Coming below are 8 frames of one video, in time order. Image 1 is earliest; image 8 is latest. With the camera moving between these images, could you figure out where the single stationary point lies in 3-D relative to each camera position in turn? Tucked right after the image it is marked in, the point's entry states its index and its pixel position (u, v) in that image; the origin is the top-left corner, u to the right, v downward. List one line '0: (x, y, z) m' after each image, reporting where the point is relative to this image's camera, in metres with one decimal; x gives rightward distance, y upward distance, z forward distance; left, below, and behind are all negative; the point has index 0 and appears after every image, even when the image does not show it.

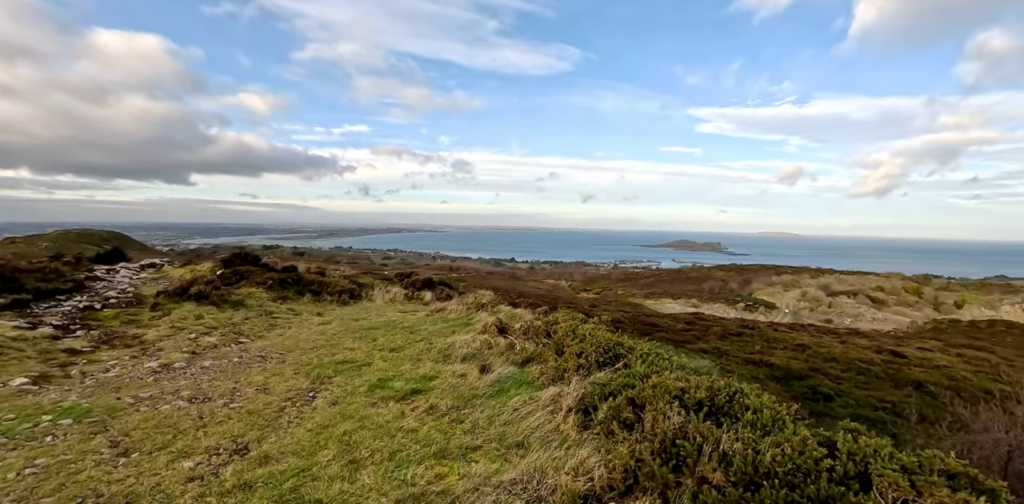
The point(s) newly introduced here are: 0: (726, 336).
0: (+7.8, -3.1, +16.8) m
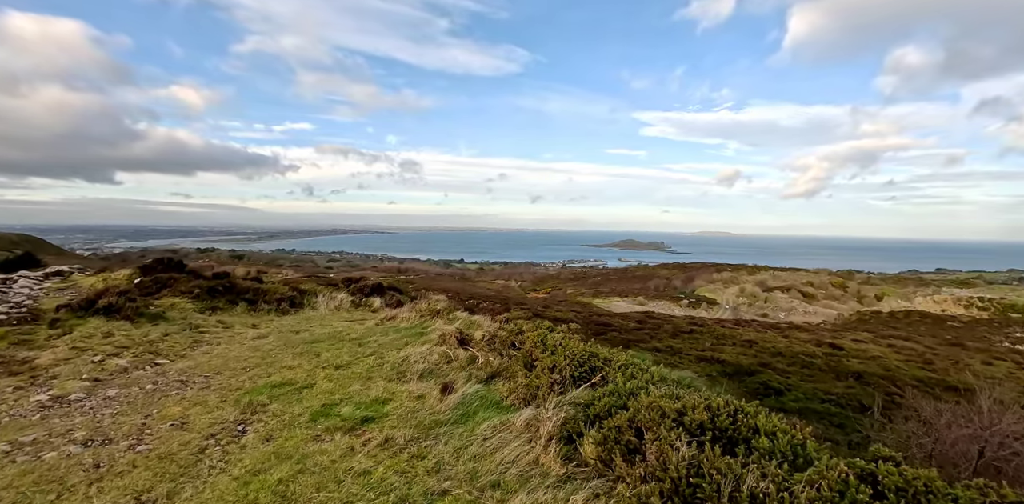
0: (+6.1, -3.1, +17.2) m
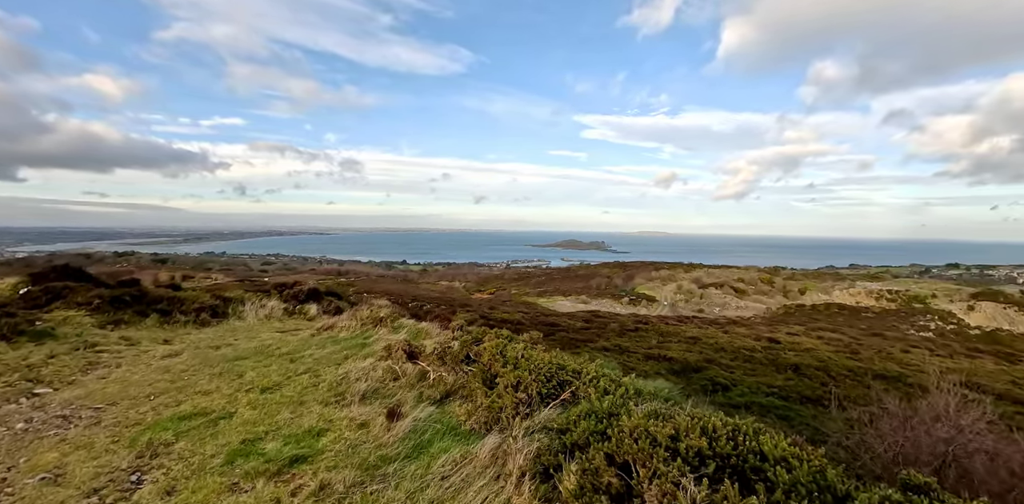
0: (+4.2, -3.1, +17.5) m
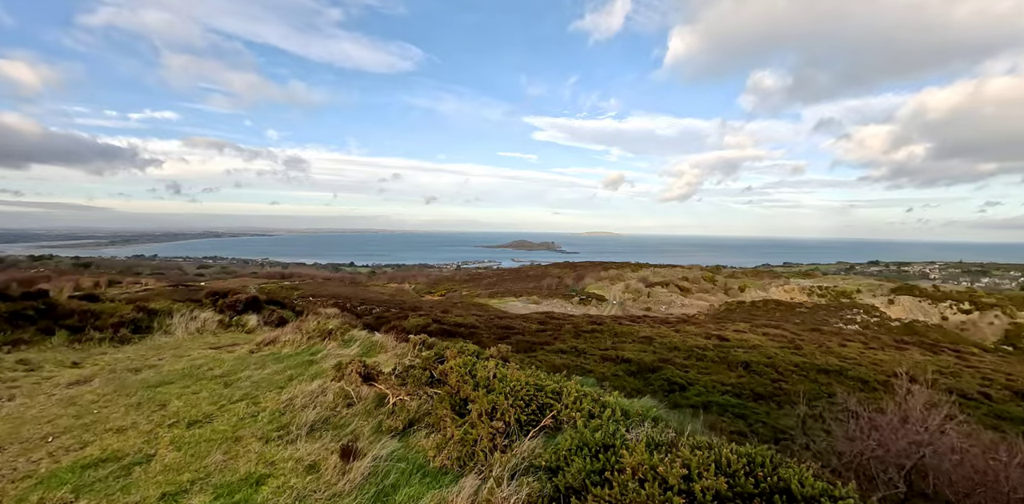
0: (+2.5, -3.1, +17.5) m
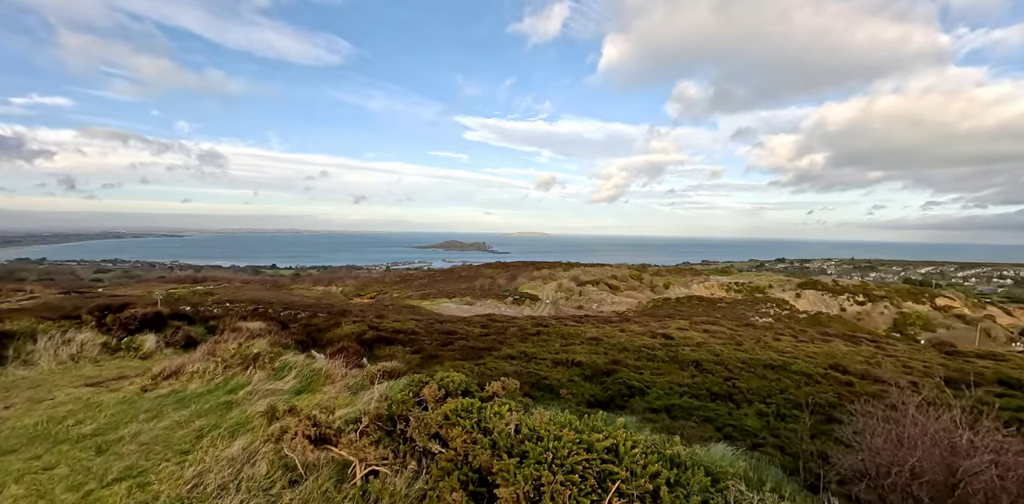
0: (+0.5, -3.1, +16.9) m
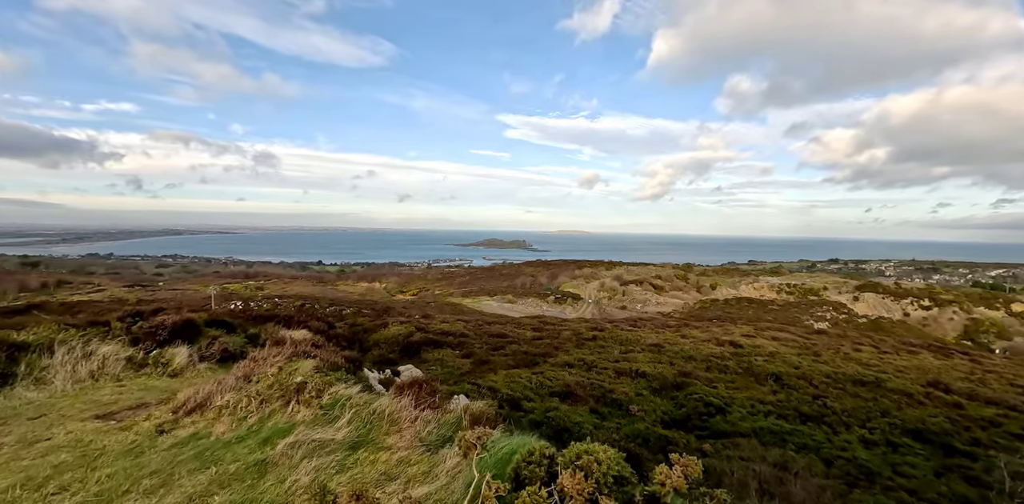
0: (+2.4, -3.1, +15.8) m
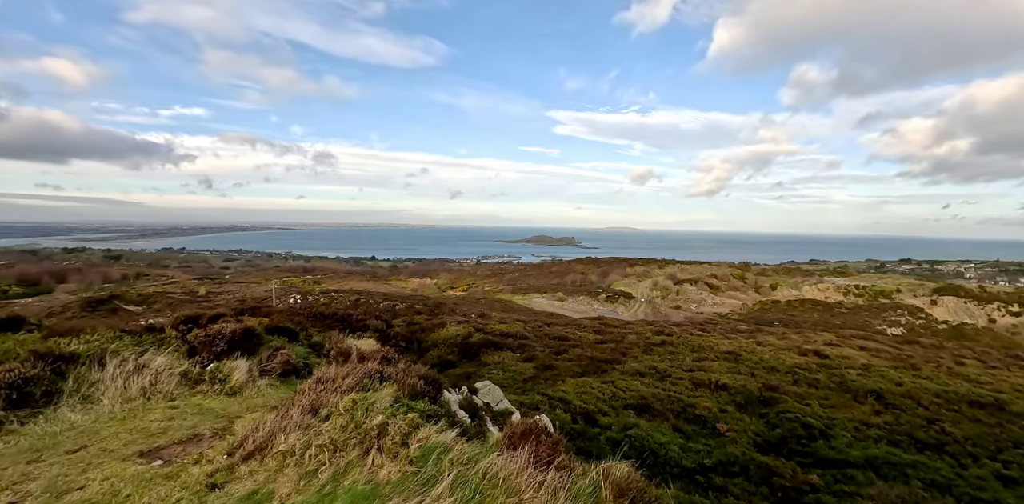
0: (+4.3, -3.1, +14.7) m
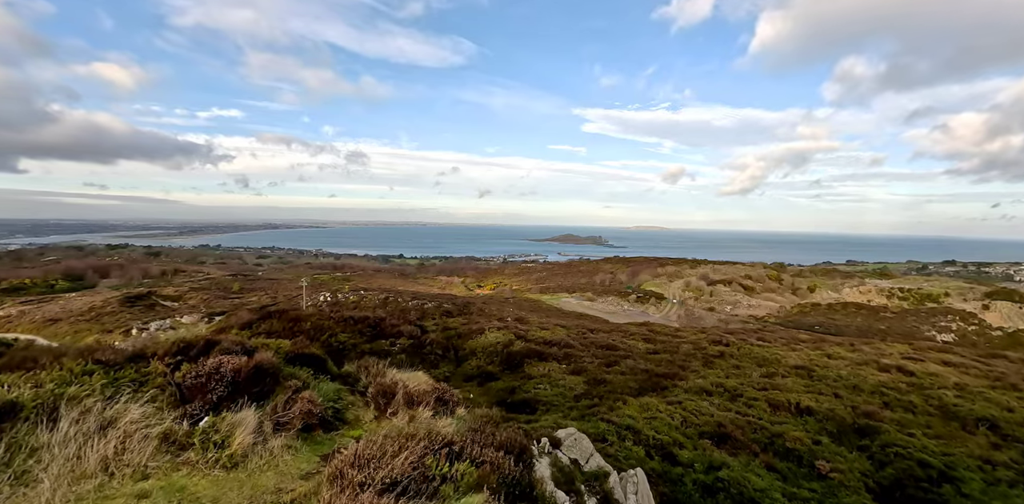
0: (+5.6, -3.1, +13.2) m
